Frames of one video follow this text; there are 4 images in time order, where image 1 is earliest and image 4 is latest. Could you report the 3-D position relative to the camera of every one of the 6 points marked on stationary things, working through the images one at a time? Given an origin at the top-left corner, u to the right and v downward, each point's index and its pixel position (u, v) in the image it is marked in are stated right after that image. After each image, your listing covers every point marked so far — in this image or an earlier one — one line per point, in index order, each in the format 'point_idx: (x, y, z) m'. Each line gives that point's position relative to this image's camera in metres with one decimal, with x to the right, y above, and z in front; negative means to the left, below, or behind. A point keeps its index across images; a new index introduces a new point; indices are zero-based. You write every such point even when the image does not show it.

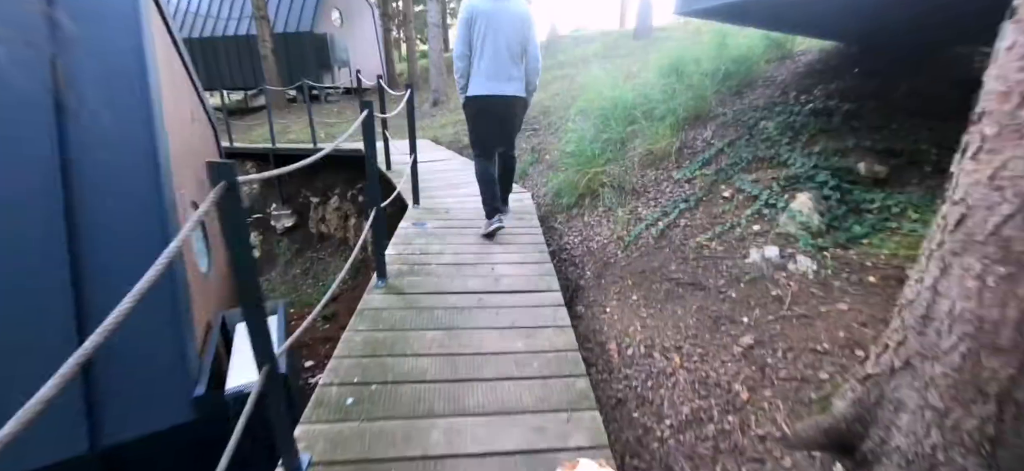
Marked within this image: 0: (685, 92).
0: (+2.0, +1.7, +5.1) m
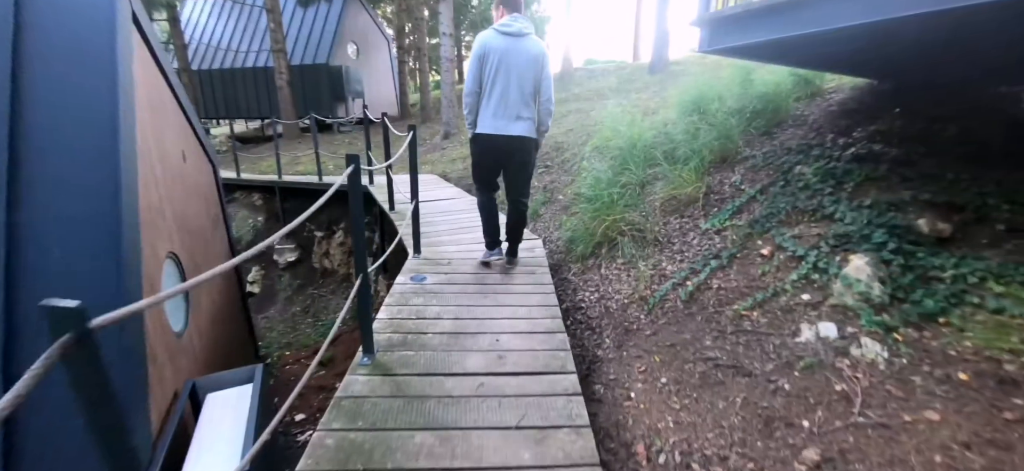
0: (+2.2, +1.2, +4.7) m
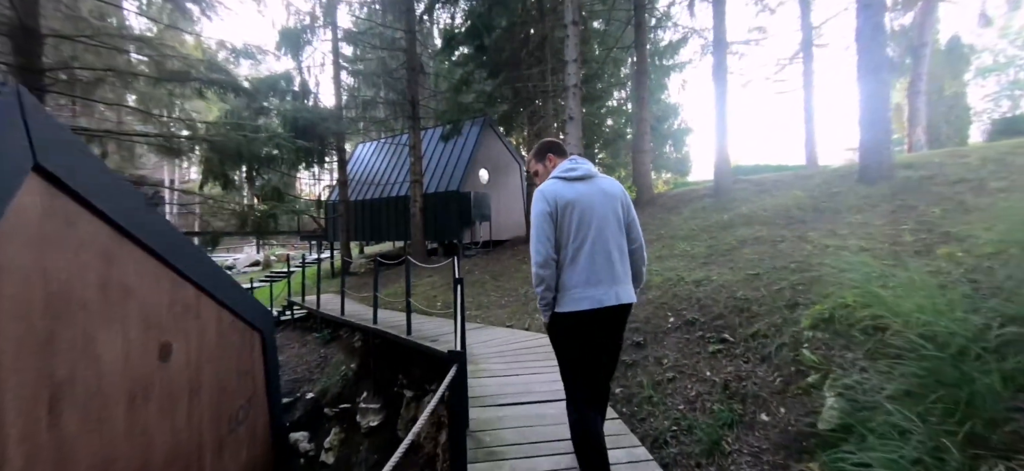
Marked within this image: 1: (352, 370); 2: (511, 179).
0: (+3.0, -0.4, +1.9) m
1: (-2.8, -2.3, +7.4) m
2: (-0.2, +2.2, +16.8) m
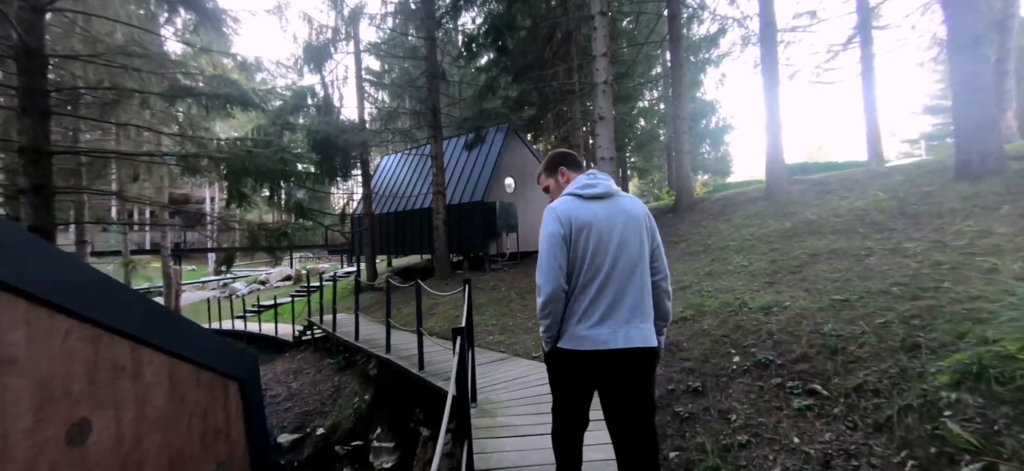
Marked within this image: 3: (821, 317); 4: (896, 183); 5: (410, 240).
0: (+3.0, -0.5, +0.9) m
1: (-2.3, -2.6, +6.8) m
2: (+0.8, +1.8, +16.0) m
3: (+2.6, -0.7, +3.5) m
4: (+6.1, +0.9, +6.9) m
5: (-3.7, -0.1, +15.5) m
